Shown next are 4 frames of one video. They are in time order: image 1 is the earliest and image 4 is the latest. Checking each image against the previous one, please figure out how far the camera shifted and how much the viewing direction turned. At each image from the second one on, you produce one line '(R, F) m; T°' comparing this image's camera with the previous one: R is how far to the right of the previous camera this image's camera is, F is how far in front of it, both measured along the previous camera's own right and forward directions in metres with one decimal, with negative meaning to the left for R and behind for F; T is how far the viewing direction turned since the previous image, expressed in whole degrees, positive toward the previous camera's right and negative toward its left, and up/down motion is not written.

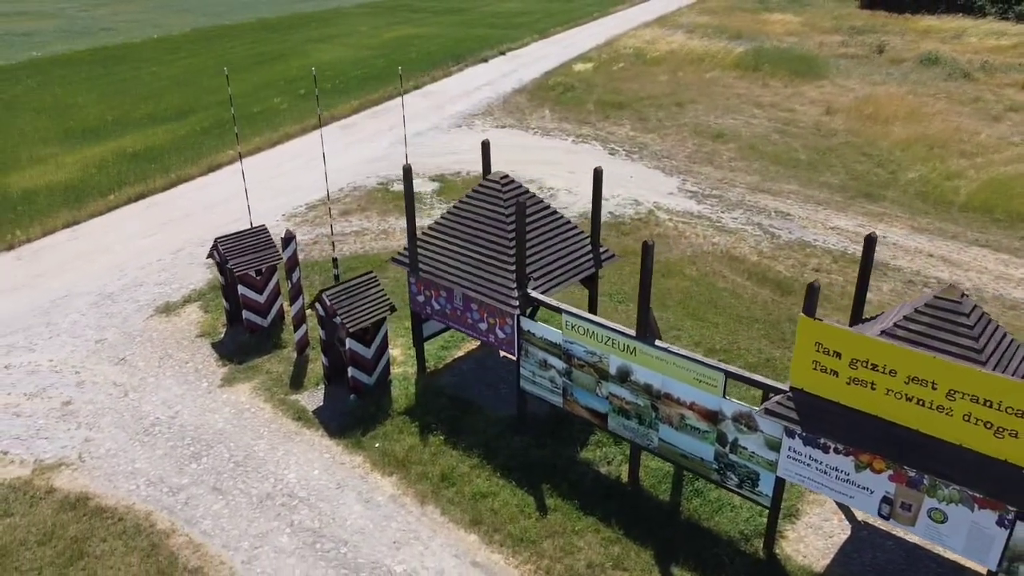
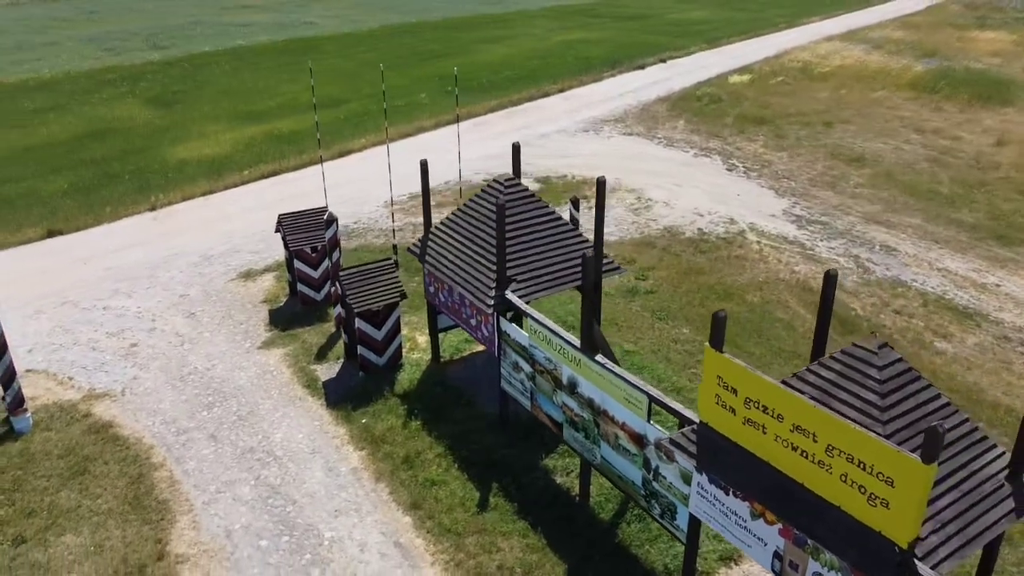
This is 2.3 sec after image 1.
(+3.3, +0.2) m; -14°
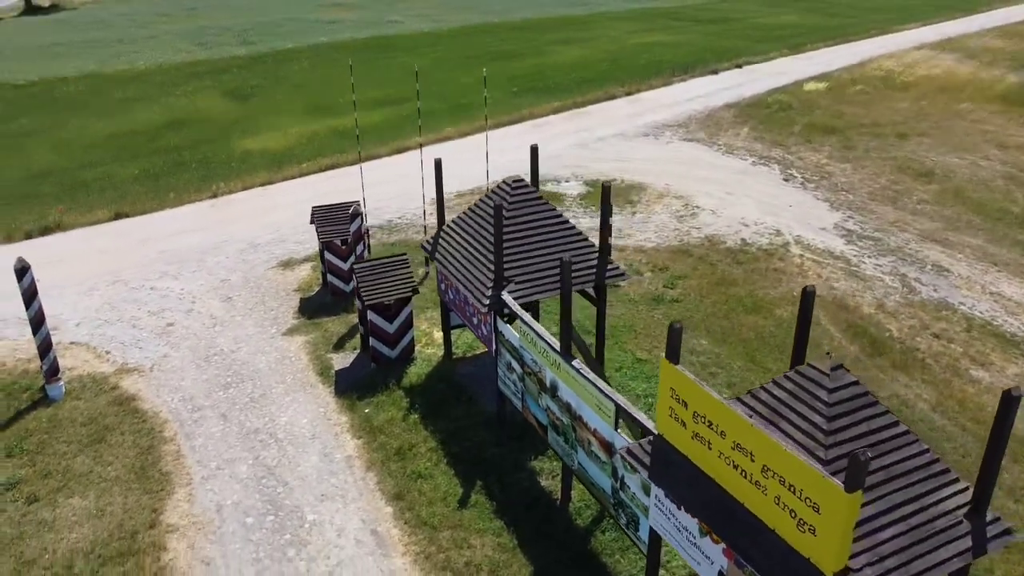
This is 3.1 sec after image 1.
(+1.4, 0.0) m; -6°
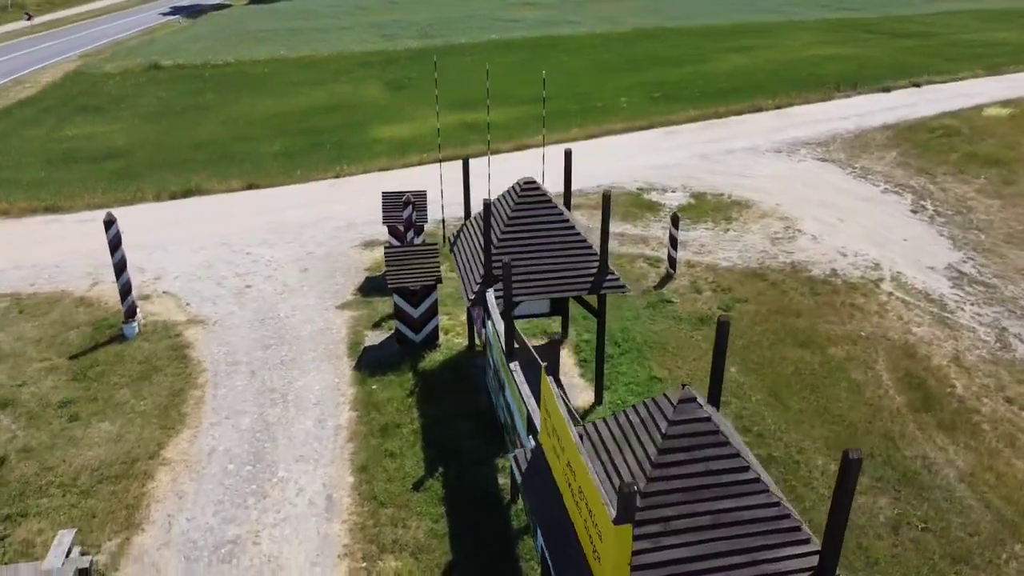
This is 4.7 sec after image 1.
(+3.2, +0.2) m; -14°
